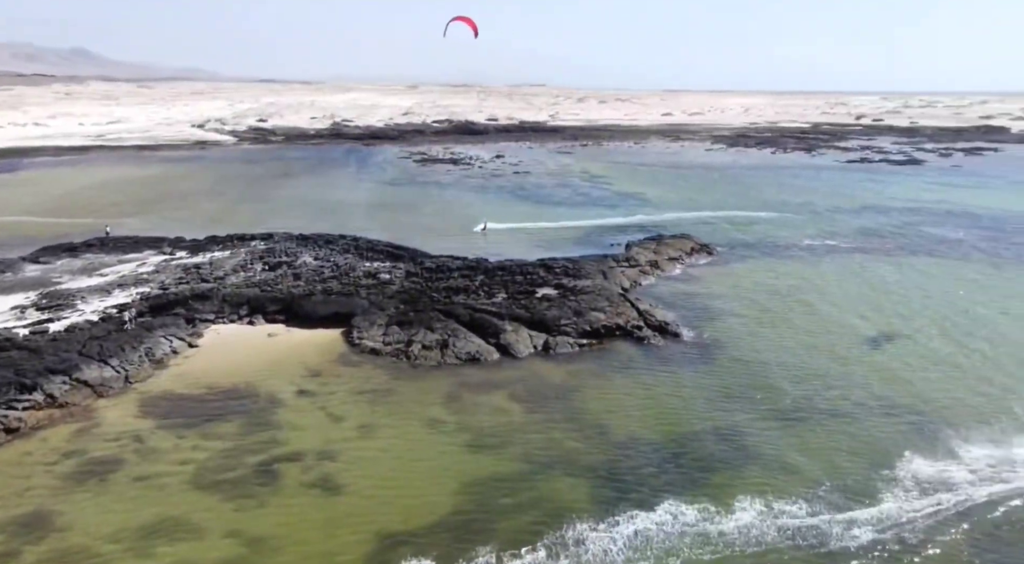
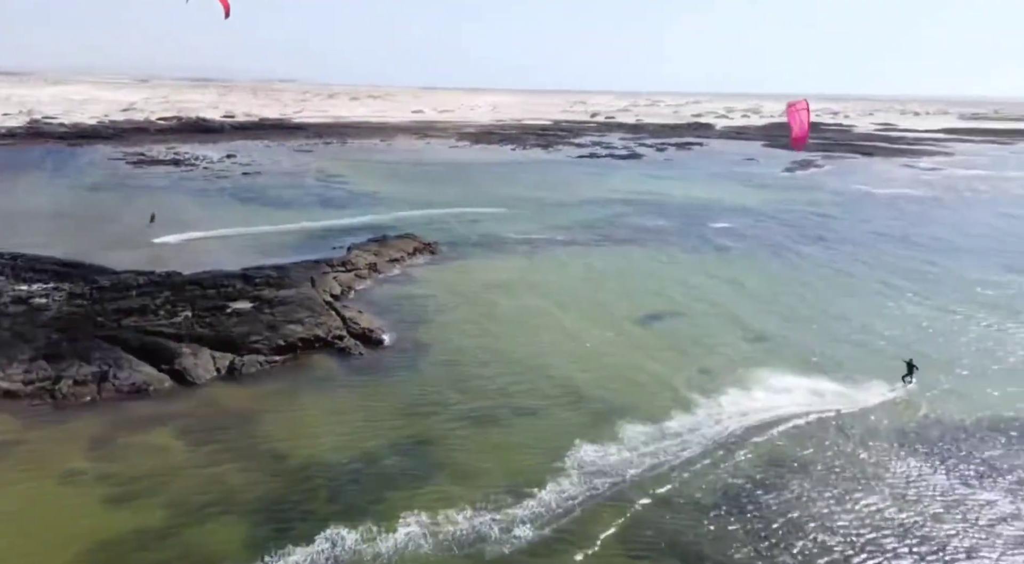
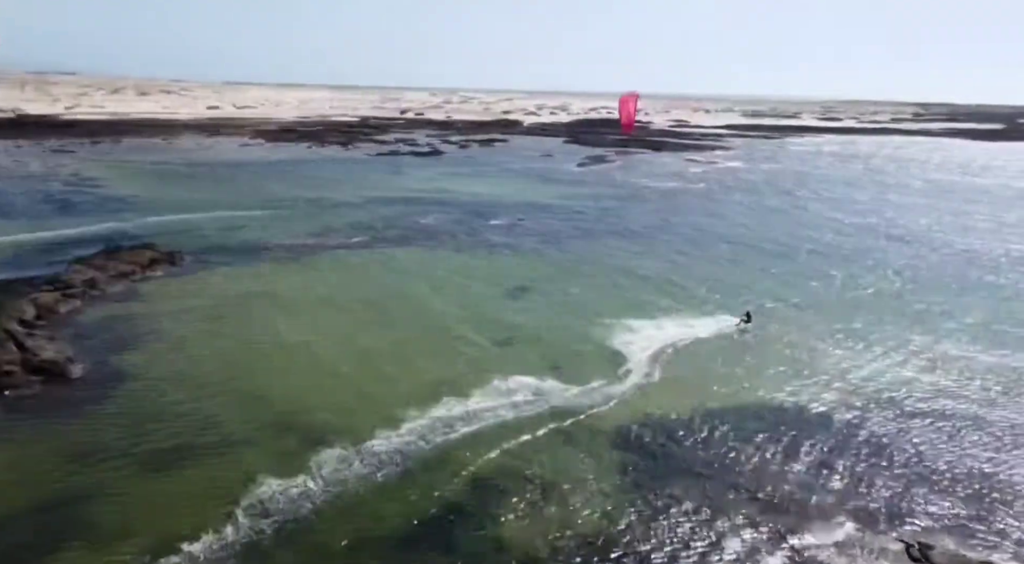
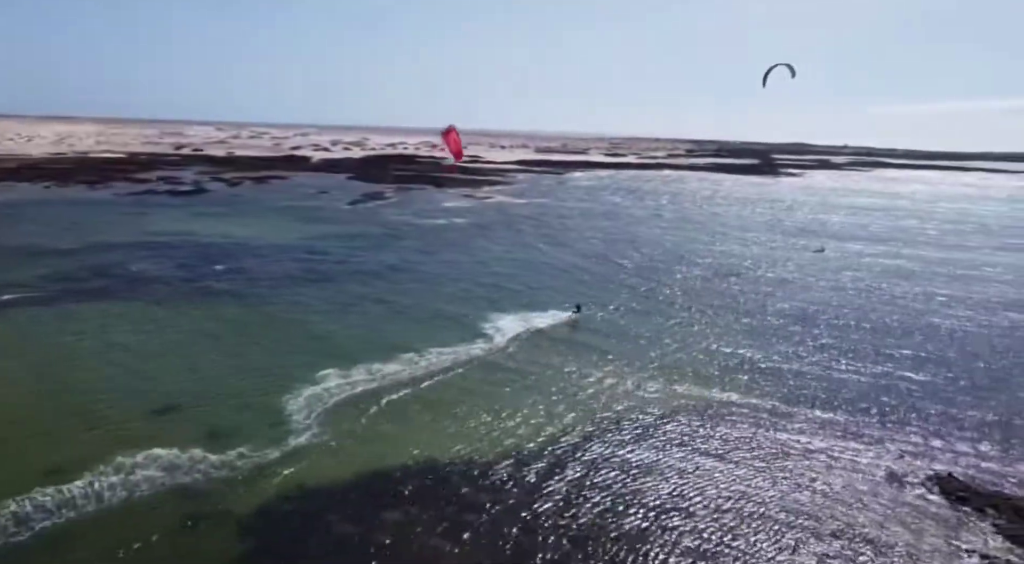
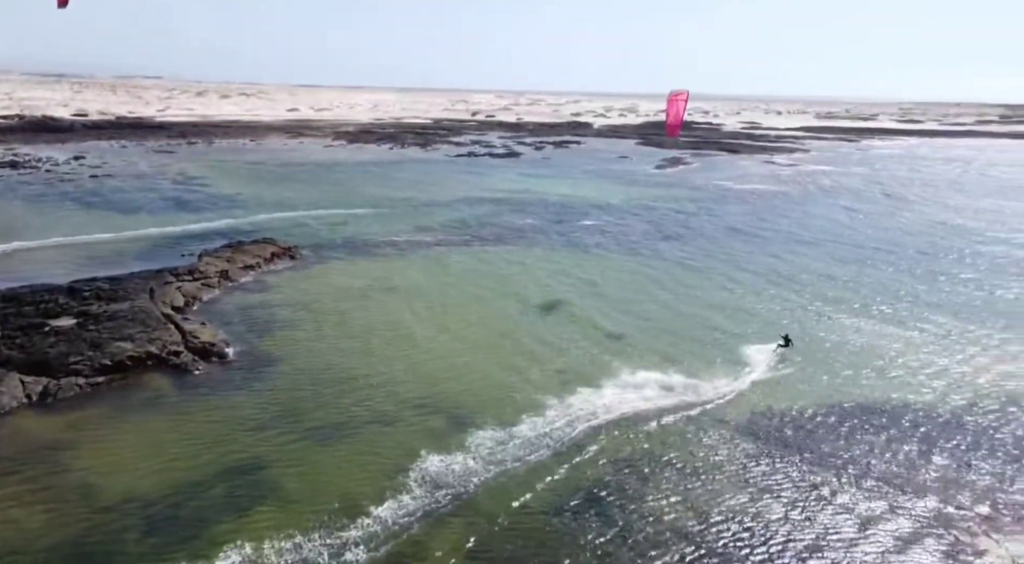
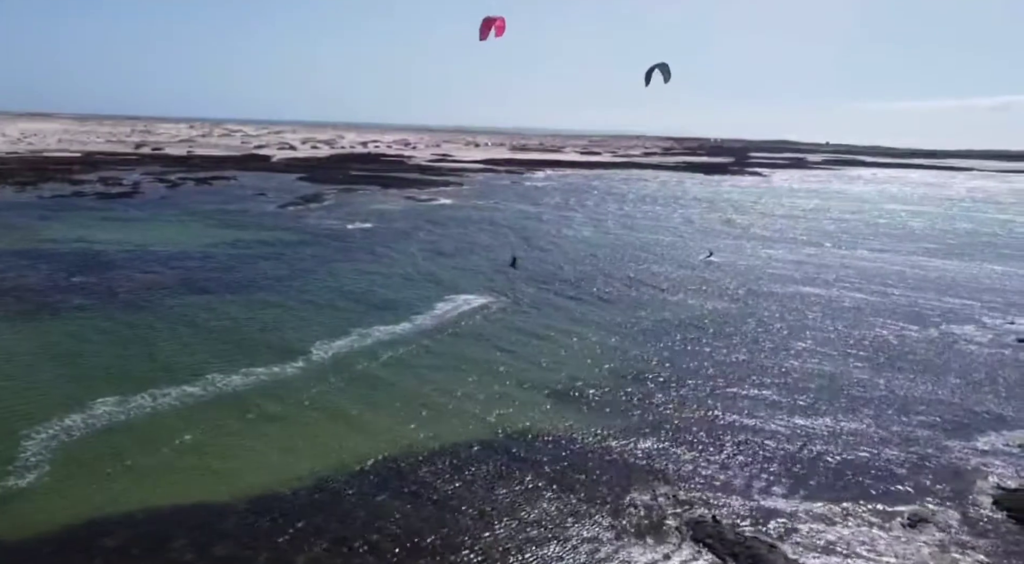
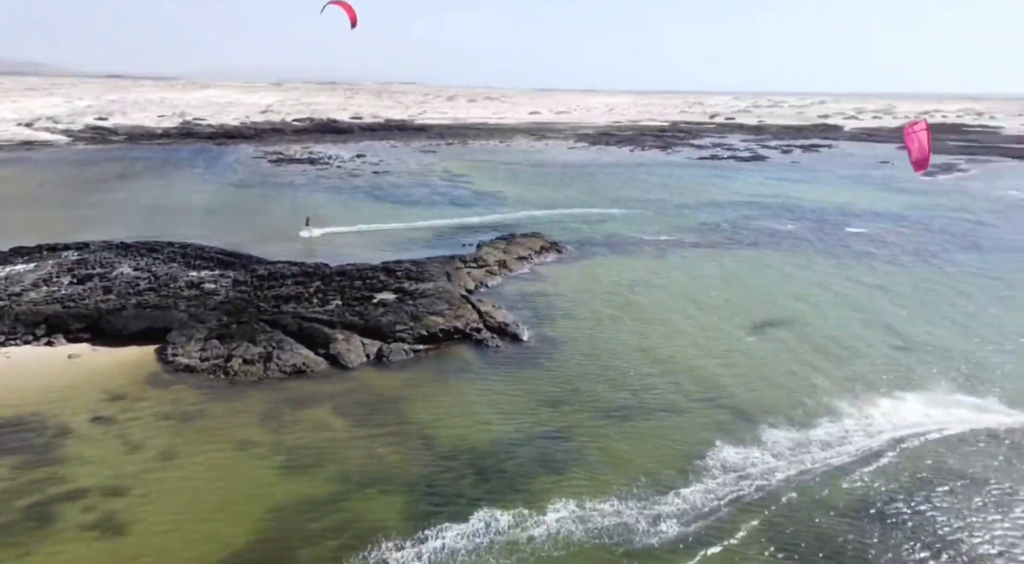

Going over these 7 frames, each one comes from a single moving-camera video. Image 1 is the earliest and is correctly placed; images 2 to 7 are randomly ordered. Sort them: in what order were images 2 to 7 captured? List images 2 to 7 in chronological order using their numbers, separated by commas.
7, 2, 5, 3, 4, 6
